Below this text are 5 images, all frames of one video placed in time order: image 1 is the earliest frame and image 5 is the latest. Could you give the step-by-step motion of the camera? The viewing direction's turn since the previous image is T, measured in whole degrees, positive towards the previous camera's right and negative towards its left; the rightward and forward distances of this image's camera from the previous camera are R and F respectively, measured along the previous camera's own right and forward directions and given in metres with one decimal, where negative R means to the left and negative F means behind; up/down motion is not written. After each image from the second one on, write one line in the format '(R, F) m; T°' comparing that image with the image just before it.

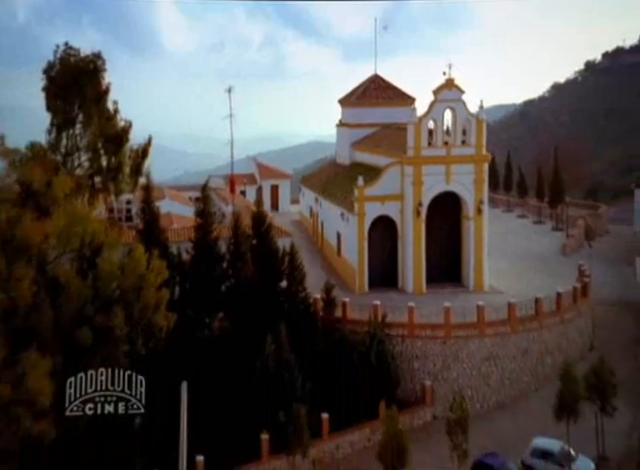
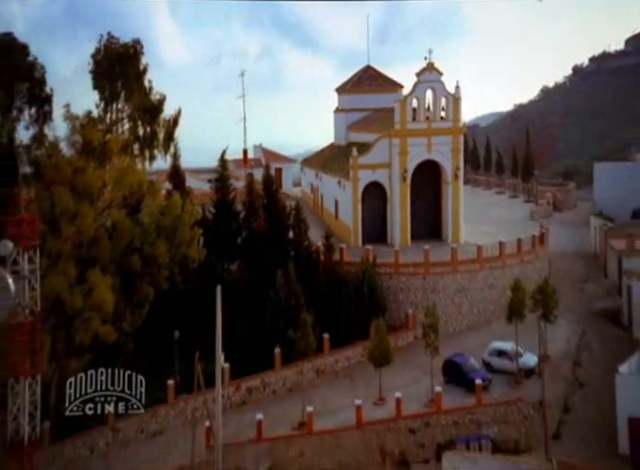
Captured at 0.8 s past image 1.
(0.0, -1.1) m; 0°
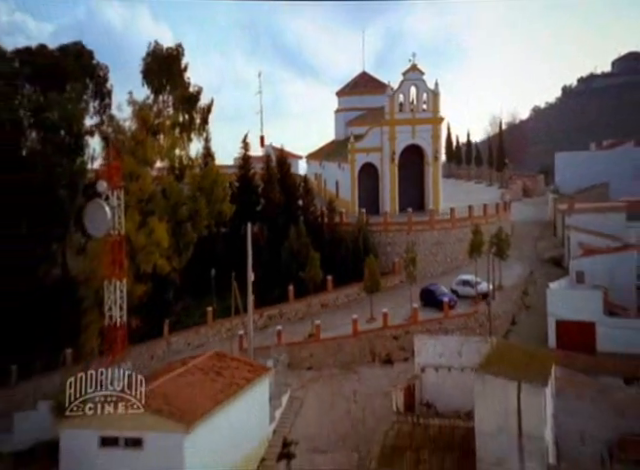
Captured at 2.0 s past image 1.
(-0.1, -1.5) m; 0°
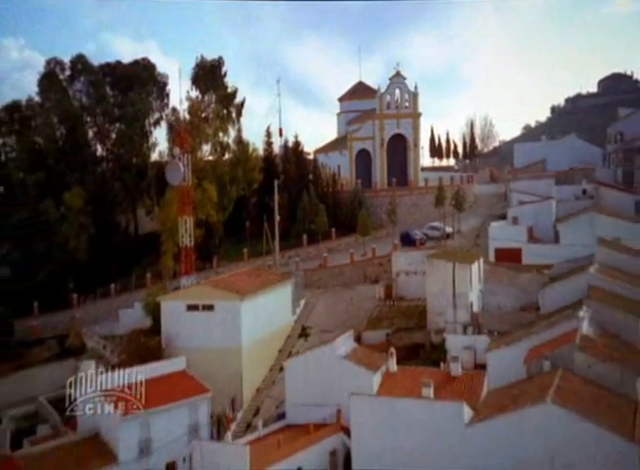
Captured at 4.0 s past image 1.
(0.0, -2.4) m; 0°
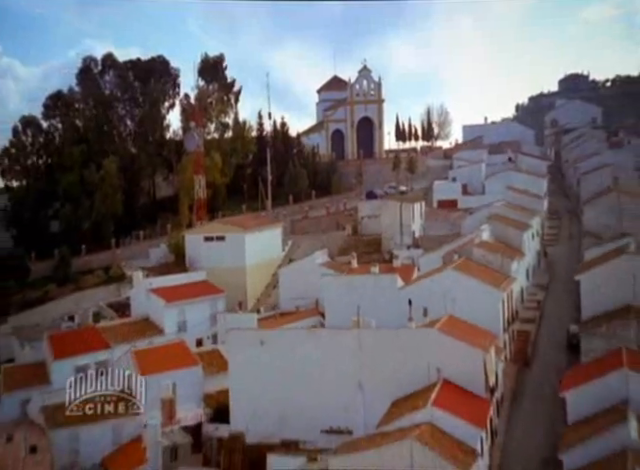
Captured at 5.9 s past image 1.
(0.0, -2.4) m; +2°
